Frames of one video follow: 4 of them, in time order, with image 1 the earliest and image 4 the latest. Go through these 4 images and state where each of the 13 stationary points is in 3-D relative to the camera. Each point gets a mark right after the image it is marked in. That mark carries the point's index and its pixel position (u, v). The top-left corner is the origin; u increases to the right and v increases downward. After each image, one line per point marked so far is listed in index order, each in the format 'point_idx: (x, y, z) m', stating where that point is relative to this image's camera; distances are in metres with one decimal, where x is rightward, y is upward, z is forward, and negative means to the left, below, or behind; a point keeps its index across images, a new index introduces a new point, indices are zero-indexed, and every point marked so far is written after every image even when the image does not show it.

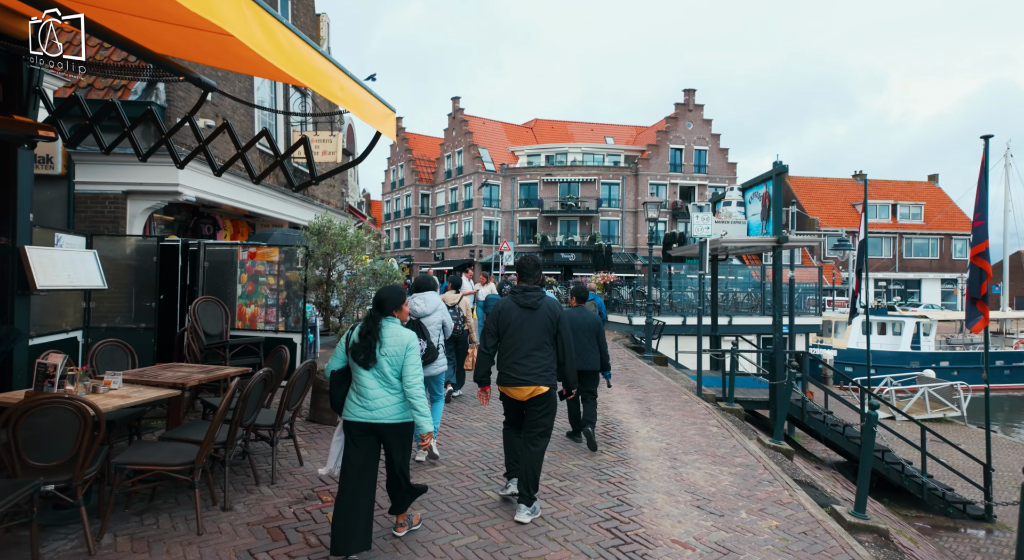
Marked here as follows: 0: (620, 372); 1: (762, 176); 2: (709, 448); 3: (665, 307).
0: (+2.1, -1.8, +11.3) m
1: (+4.6, +1.9, +10.7) m
2: (+2.1, -1.8, +6.3) m
3: (+4.7, -0.9, +17.9) m
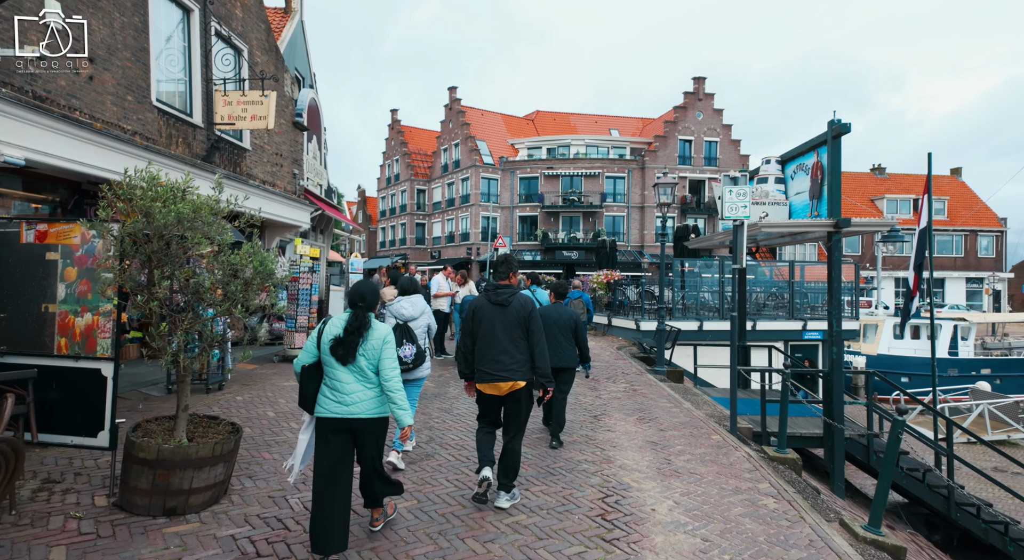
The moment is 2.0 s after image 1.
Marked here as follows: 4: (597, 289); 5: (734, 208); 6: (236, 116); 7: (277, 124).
0: (+1.7, -1.8, +8.9) m
1: (+4.3, +2.0, +8.2) m
2: (+1.7, -1.8, +3.9) m
3: (+4.4, -0.8, +15.4) m
4: (+2.7, -0.3, +18.5) m
5: (+2.8, +0.9, +7.3) m
6: (-4.4, +2.6, +9.3) m
7: (-4.9, +3.2, +11.9) m
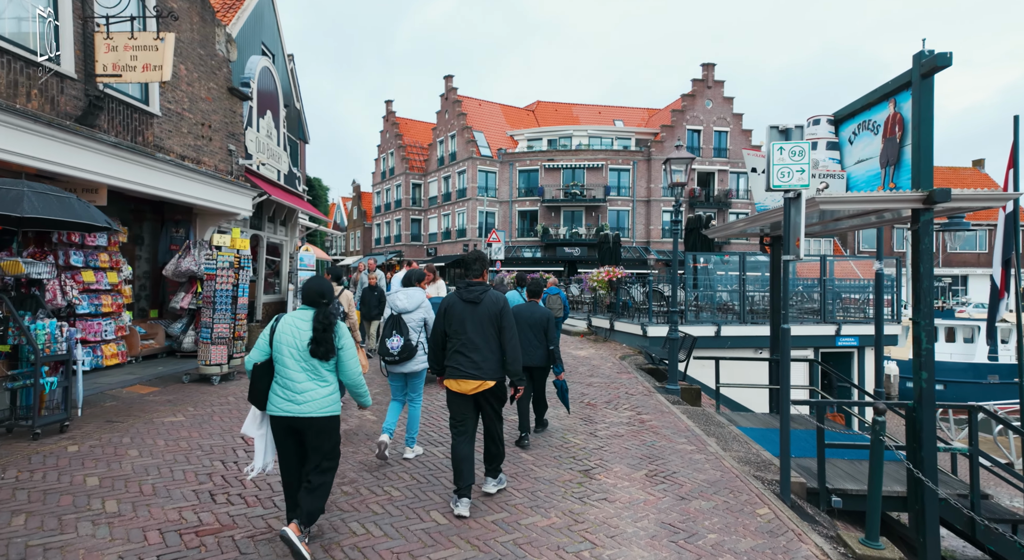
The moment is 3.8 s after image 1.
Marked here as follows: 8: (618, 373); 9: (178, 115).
0: (+1.4, -1.7, +6.7) m
1: (+3.9, +2.0, +6.0) m
2: (+1.3, -1.8, +1.7) m
3: (+4.0, -0.8, +13.2) m
4: (+2.4, -0.2, +16.3) m
5: (+2.4, +0.9, +5.0) m
6: (-4.8, +2.7, +7.2) m
7: (-5.2, +3.2, +9.8) m
8: (+2.0, -1.7, +10.8) m
9: (-5.3, +2.6, +9.1) m
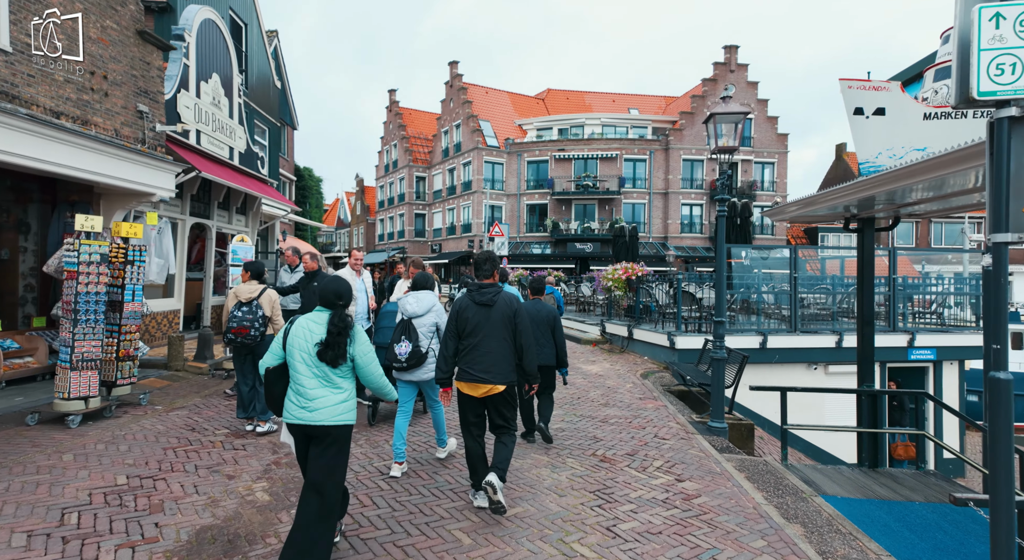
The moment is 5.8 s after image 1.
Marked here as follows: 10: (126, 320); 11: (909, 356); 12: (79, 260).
0: (+1.1, -1.7, +4.2) m
1: (+3.7, +2.0, +3.5) m
2: (+1.0, -1.8, -0.8) m
3: (+4.0, -0.7, +10.6) m
4: (+2.4, -0.2, +13.7) m
5: (+2.1, +0.9, +2.5) m
6: (-5.0, +2.7, +4.8) m
7: (-5.4, +3.3, +7.4) m
8: (+1.9, -1.7, +8.3) m
9: (-5.4, +2.6, +6.8) m
10: (-4.3, -0.5, +6.5) m
11: (+7.8, -1.5, +11.4) m
12: (-4.4, +0.2, +6.0) m
